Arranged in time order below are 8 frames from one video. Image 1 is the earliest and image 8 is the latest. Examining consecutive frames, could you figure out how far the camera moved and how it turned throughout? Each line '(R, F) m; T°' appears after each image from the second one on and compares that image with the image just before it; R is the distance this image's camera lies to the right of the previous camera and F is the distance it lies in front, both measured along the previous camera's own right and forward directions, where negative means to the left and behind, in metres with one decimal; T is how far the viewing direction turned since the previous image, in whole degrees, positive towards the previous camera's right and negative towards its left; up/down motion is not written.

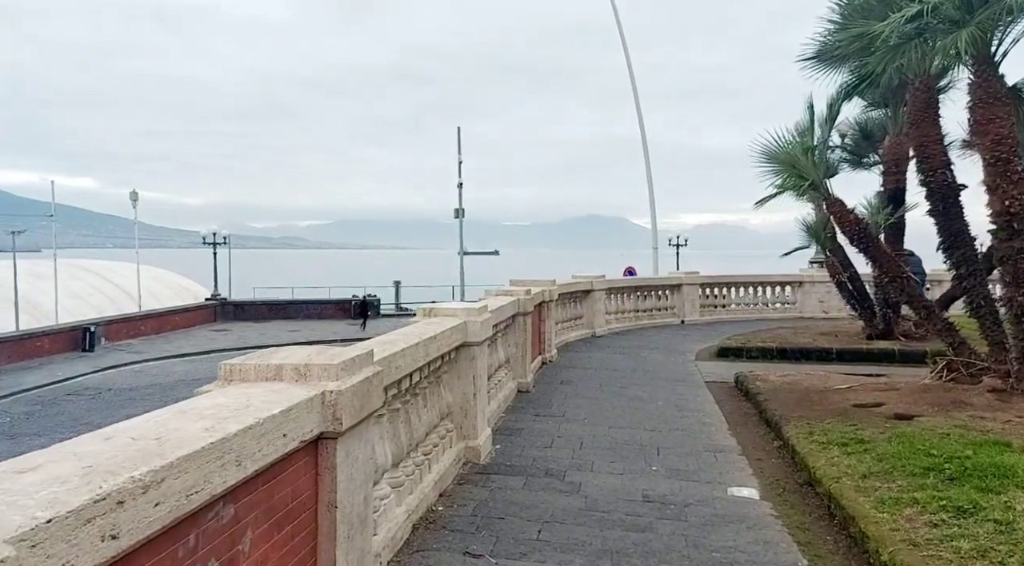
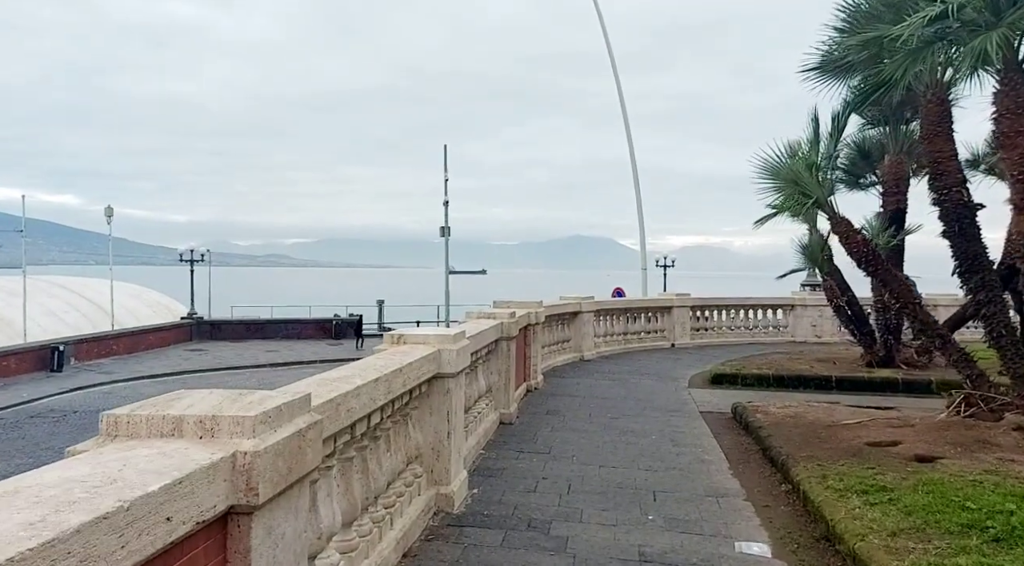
(0.0, +0.8) m; +1°
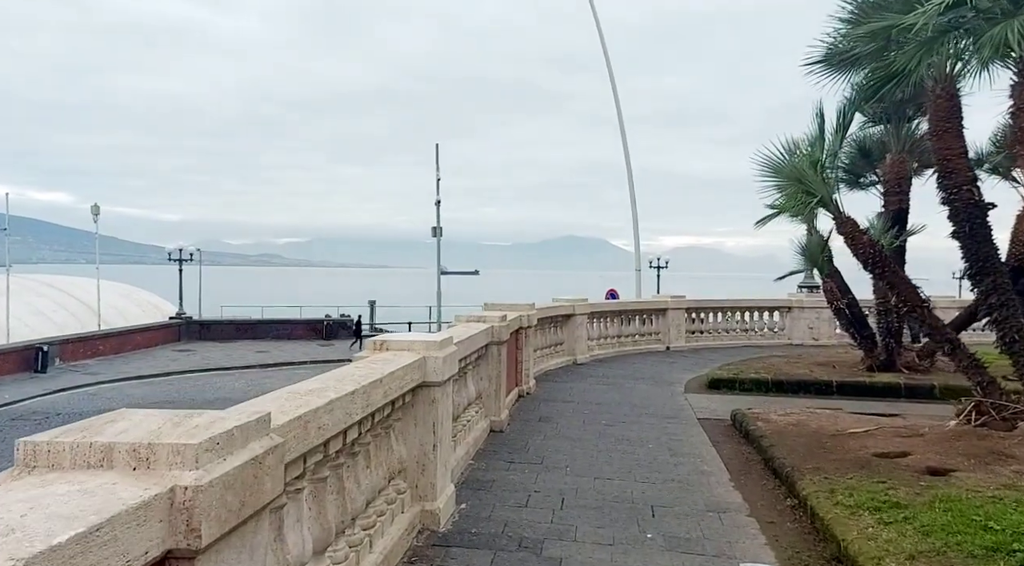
(0.0, +0.4) m; 0°
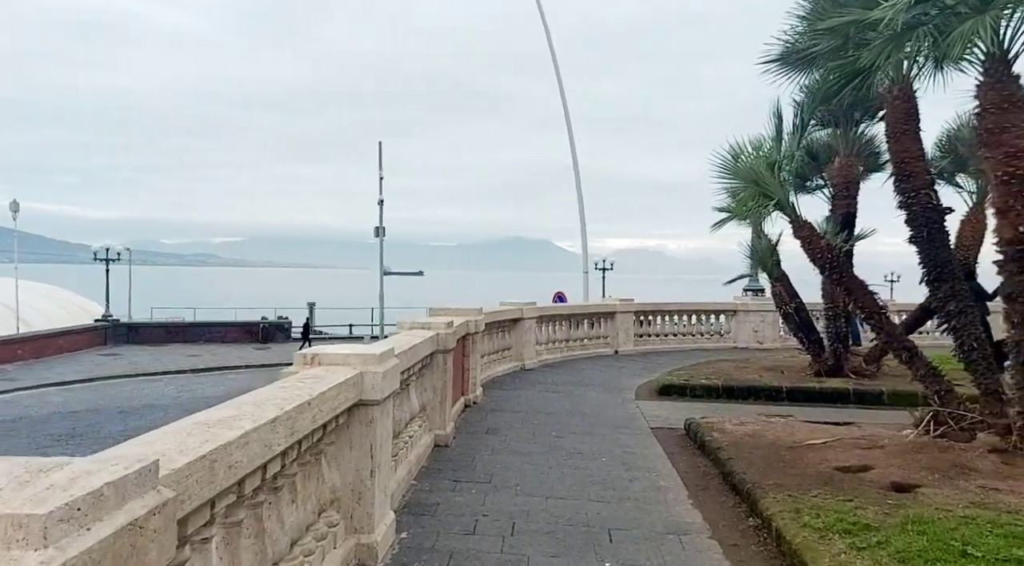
(0.0, +0.5) m; +3°
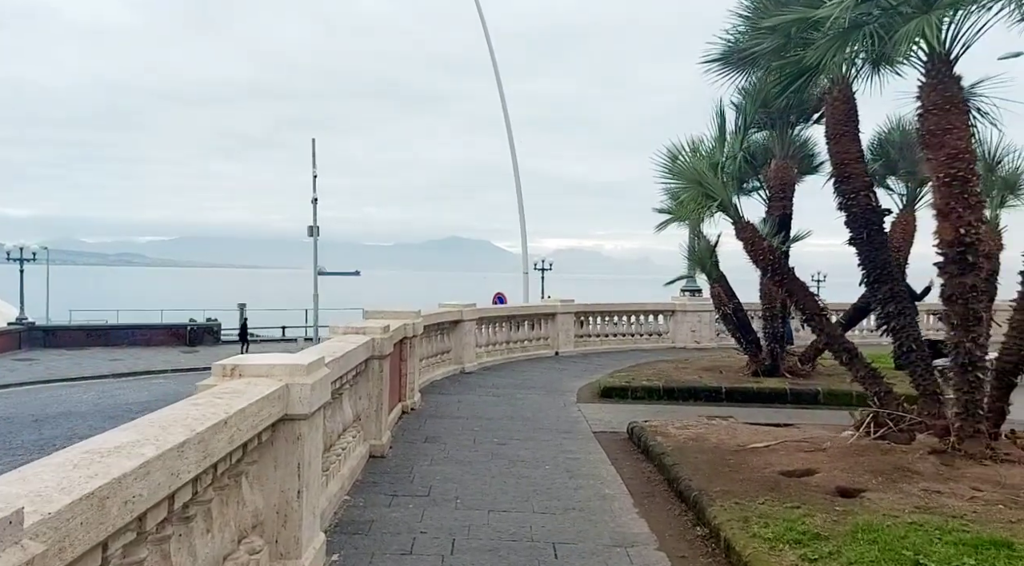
(0.0, +0.2) m; +4°
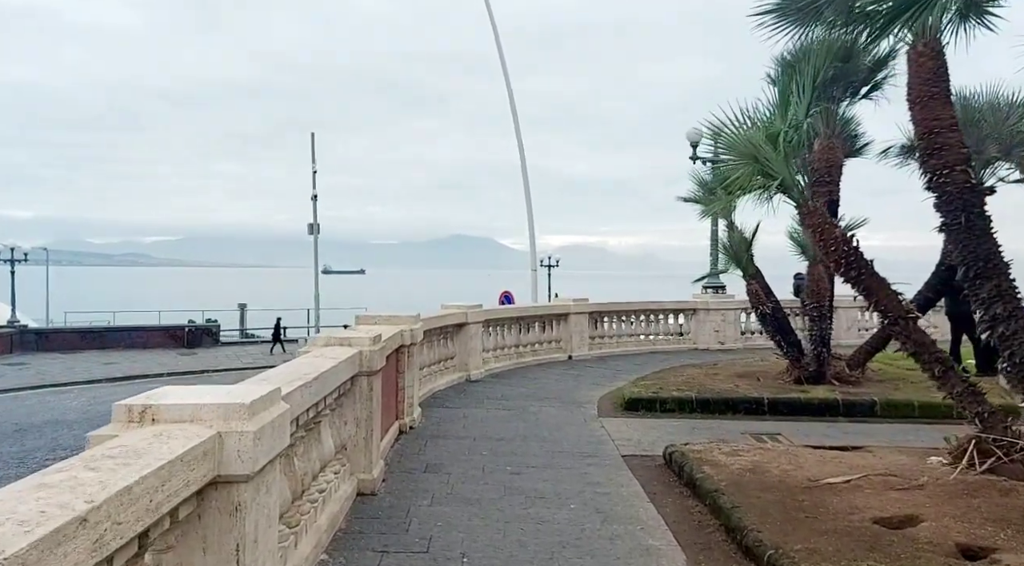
(-0.1, +1.6) m; 0°
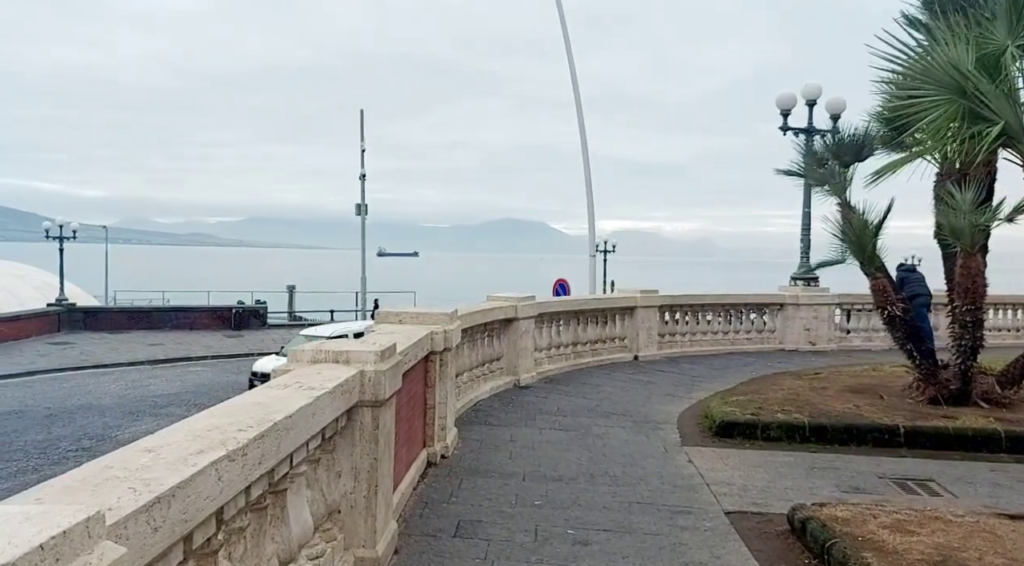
(-0.1, +2.5) m; -3°
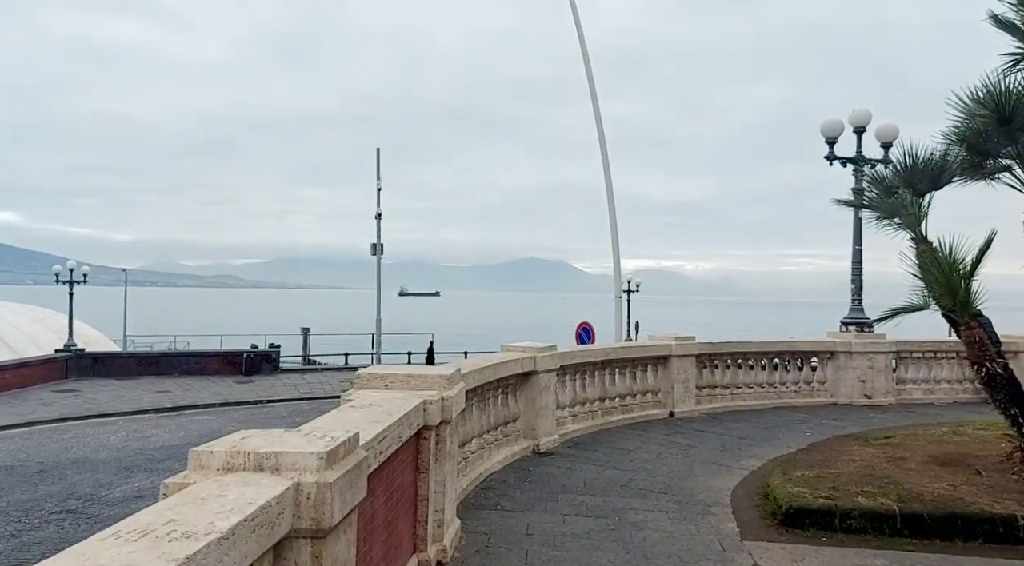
(0.0, +1.8) m; -1°
